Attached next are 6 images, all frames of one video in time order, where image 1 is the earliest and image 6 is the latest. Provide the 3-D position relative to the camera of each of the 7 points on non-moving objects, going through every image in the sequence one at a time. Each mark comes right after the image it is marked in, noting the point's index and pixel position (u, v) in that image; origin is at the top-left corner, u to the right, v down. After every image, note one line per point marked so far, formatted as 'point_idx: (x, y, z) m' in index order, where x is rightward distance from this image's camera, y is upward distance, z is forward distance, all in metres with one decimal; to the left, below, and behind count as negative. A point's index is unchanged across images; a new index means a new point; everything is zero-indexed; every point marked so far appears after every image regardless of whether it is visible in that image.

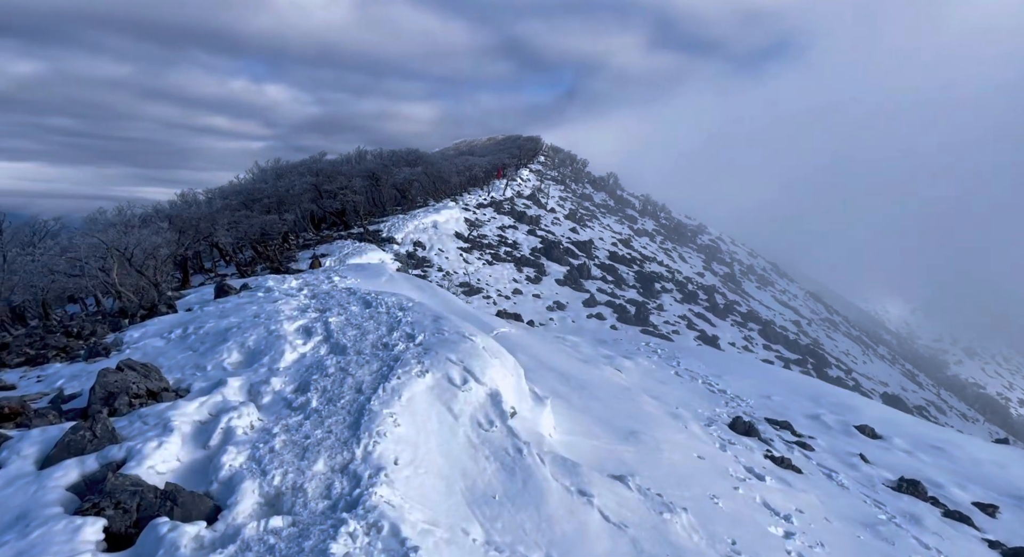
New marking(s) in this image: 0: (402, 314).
0: (-2.9, -1.1, +13.8) m
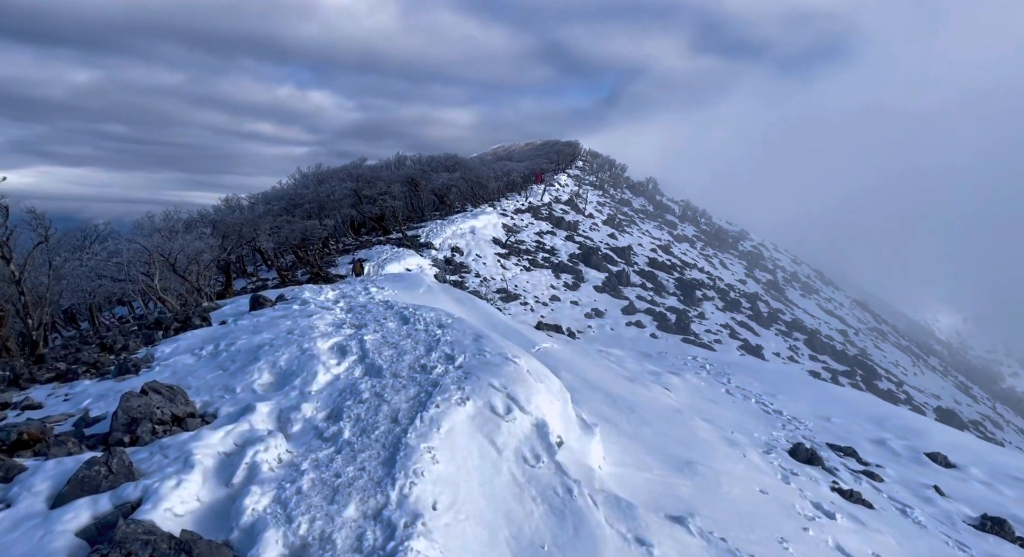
0: (-1.8, -1.4, +13.0) m
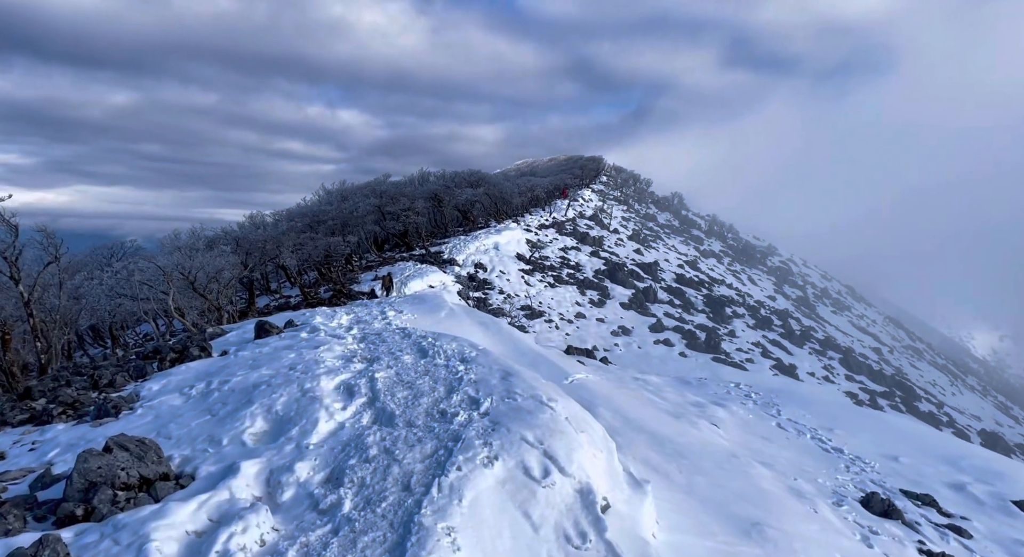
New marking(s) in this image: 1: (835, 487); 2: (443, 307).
0: (-1.1, -2.0, +11.3) m
1: (+8.7, -5.6, +13.8) m
2: (-2.8, -1.1, +19.4) m
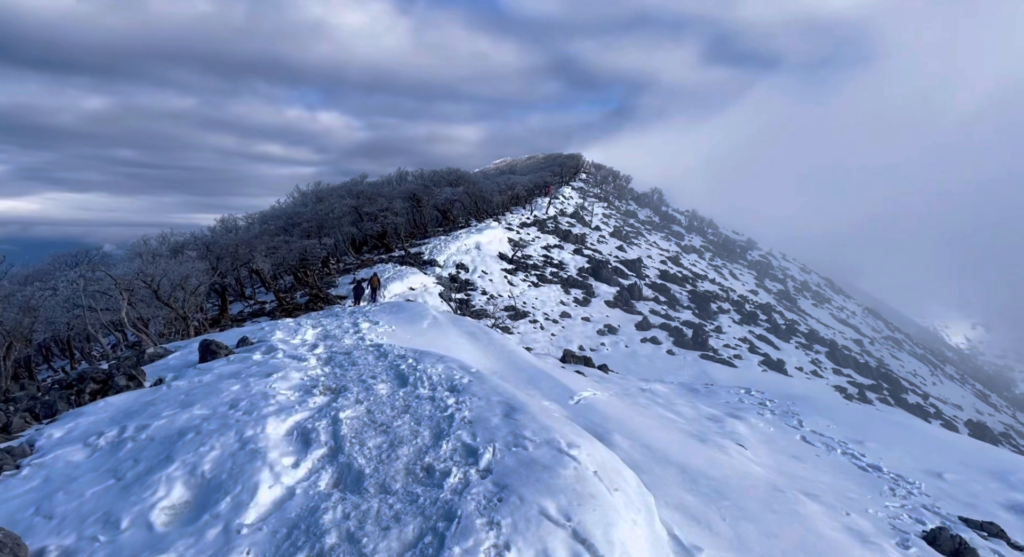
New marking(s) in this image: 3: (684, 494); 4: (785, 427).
0: (-1.0, -2.2, +8.9) m
1: (+8.7, -5.6, +11.8) m
2: (-3.0, -1.2, +16.9) m
3: (+3.4, -4.2, +10.0) m
4: (+9.6, -5.3, +17.9) m
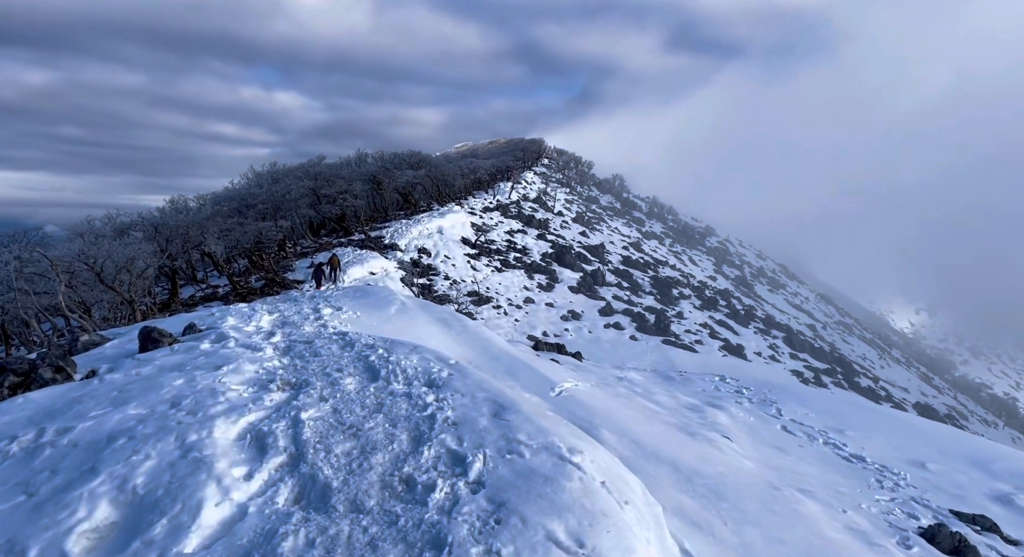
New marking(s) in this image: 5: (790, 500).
0: (-1.2, -1.9, +7.8) m
1: (+8.3, -5.3, +11.4) m
2: (-3.7, -0.7, +15.7) m
3: (+3.1, -3.9, +9.3) m
4: (+8.8, -4.8, +17.6) m
5: (+5.6, -4.5, +10.3) m
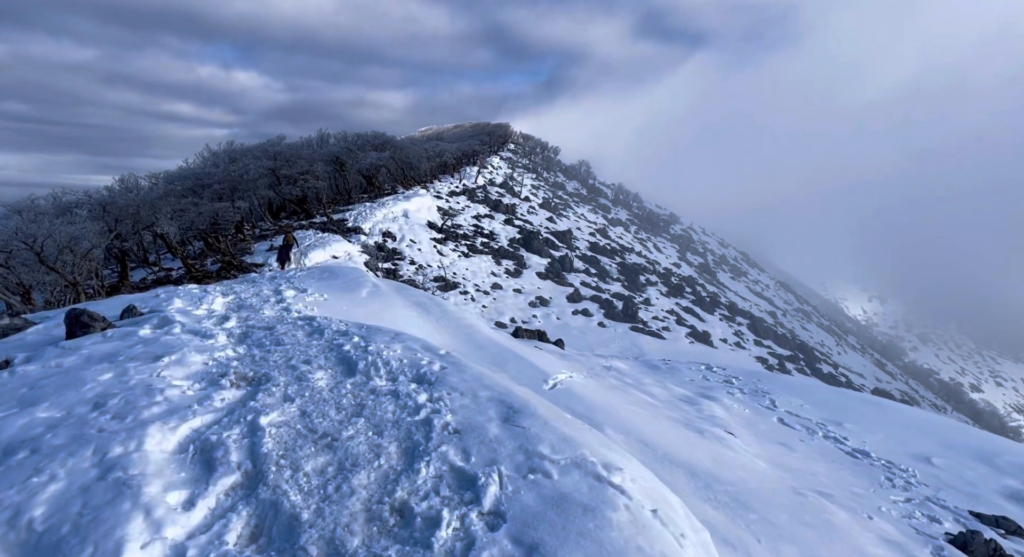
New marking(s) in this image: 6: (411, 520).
0: (-1.1, -1.6, +6.4) m
1: (+8.2, -5.0, +10.7) m
2: (-4.0, -0.1, +14.1) m
3: (+3.1, -3.6, +8.1) m
4: (+8.3, -4.4, +16.8) m
5: (+5.6, -4.2, +9.3) m
6: (-0.9, -2.1, +4.5) m
